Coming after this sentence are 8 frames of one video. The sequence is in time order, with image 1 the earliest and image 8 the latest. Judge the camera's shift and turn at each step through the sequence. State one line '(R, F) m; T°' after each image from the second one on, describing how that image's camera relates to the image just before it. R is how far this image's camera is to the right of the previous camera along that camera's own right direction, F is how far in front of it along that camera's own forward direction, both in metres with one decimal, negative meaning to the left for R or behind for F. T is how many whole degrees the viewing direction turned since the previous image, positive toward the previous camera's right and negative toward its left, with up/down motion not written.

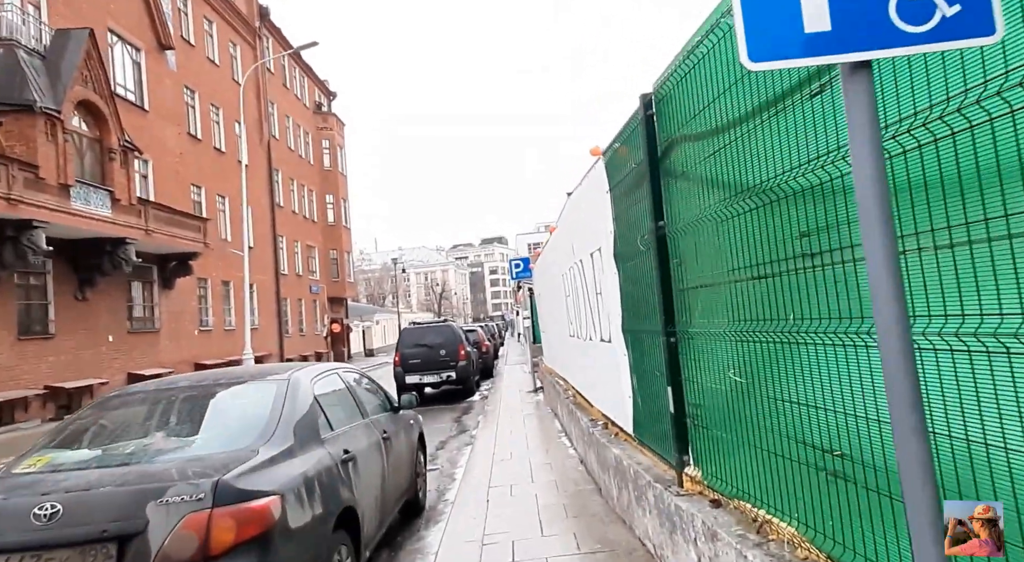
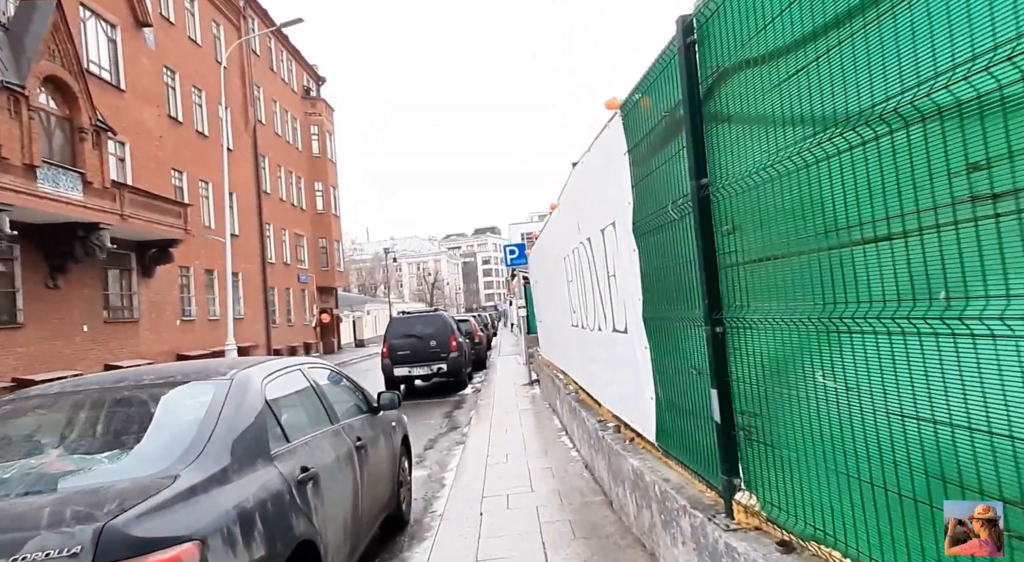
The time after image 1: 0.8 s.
(0.0, +0.7) m; +1°
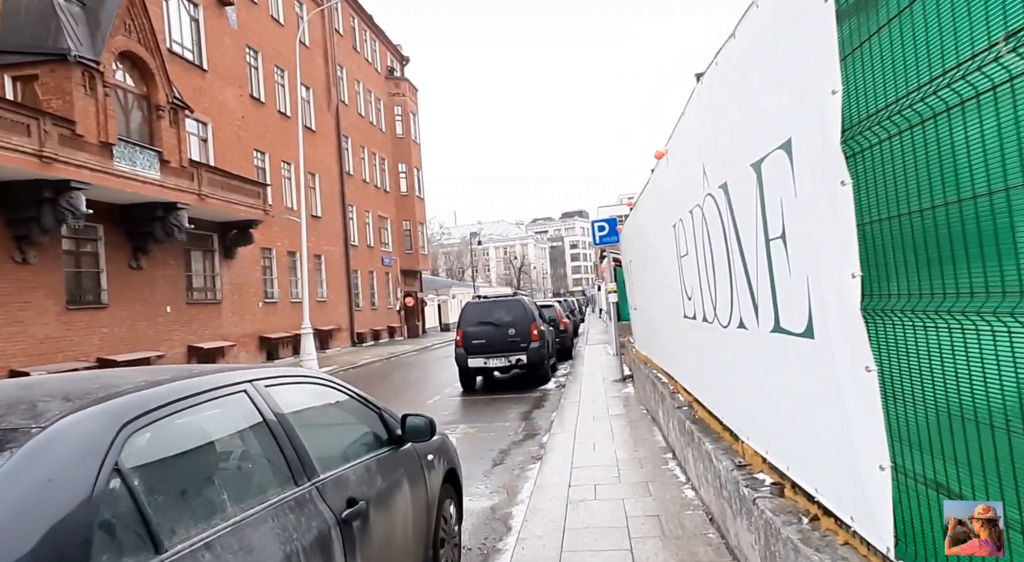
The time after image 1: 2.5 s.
(0.0, +1.6) m; -8°
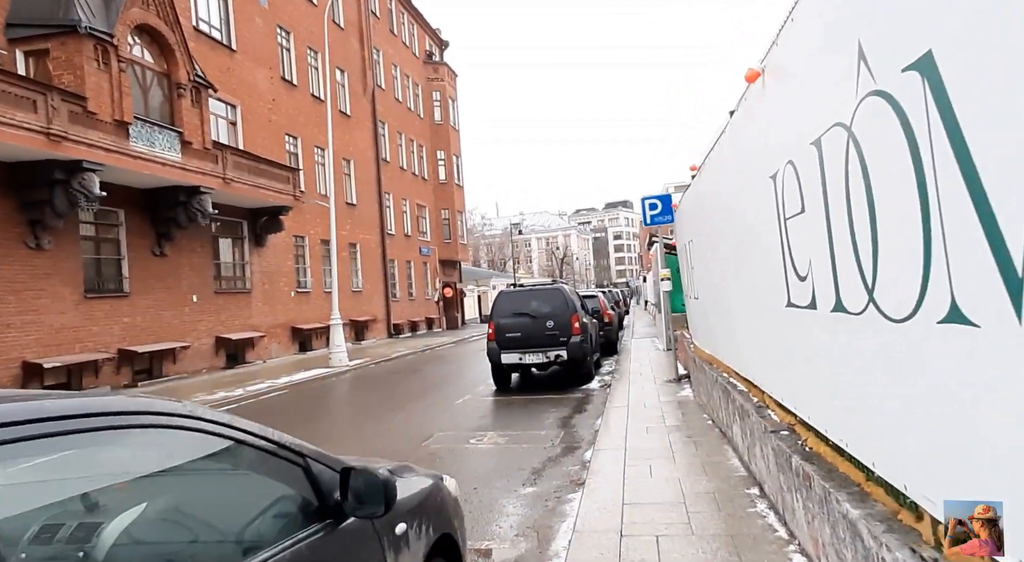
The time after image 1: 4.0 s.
(+0.1, +1.3) m; -4°
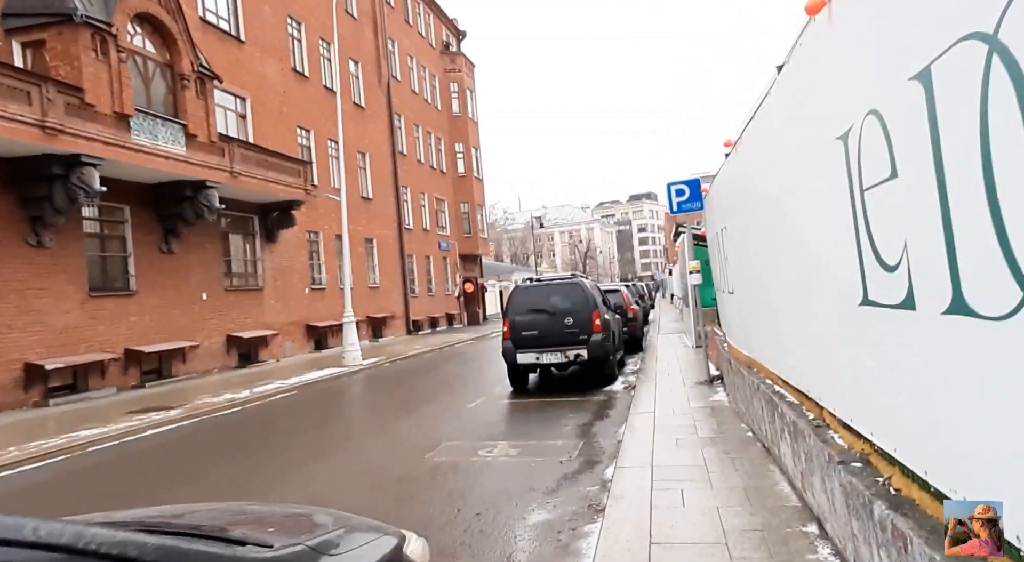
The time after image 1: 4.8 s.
(+0.1, +0.8) m; -2°
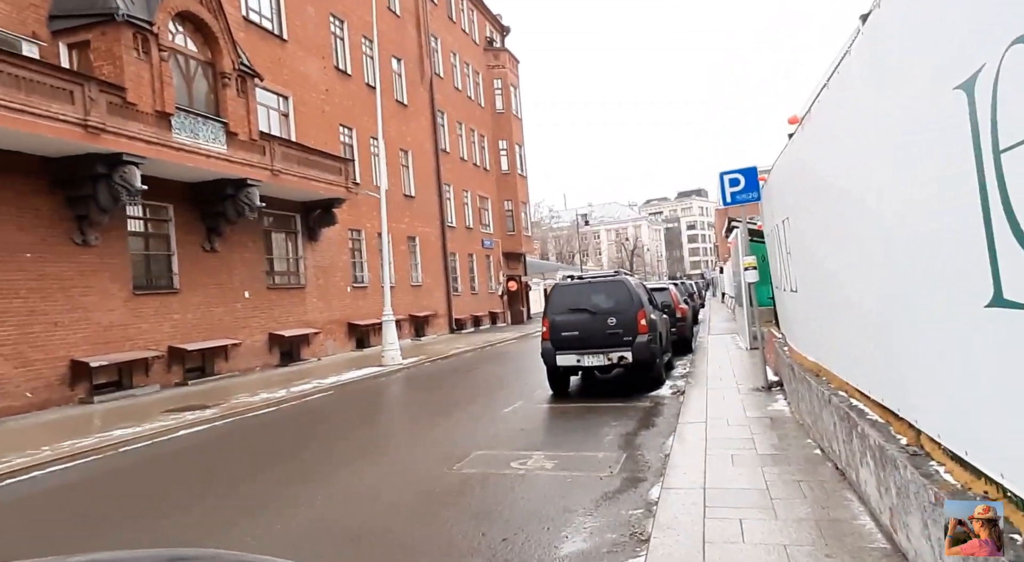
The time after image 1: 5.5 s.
(+0.1, +0.5) m; -4°
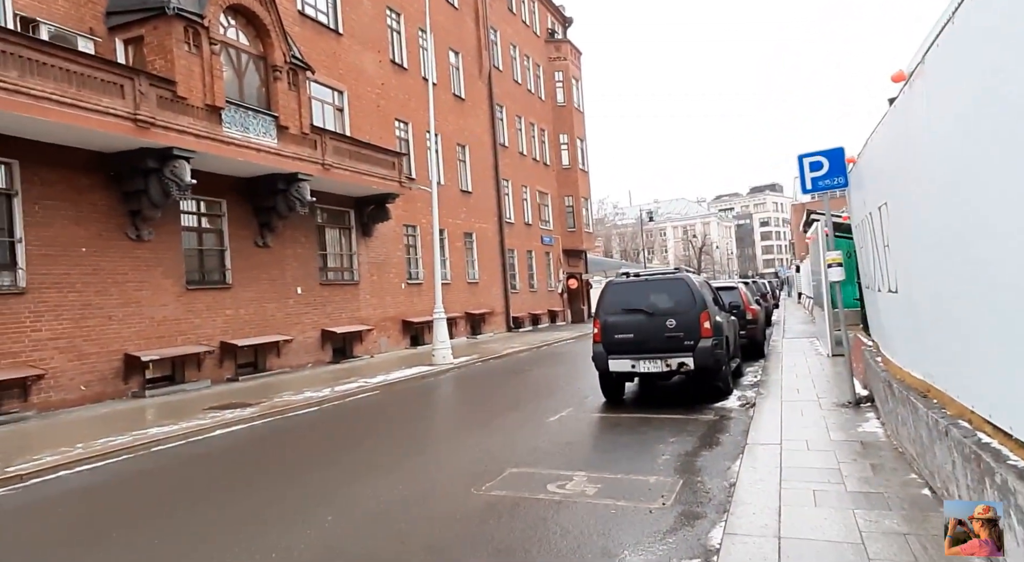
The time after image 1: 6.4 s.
(+0.2, +0.8) m; -6°
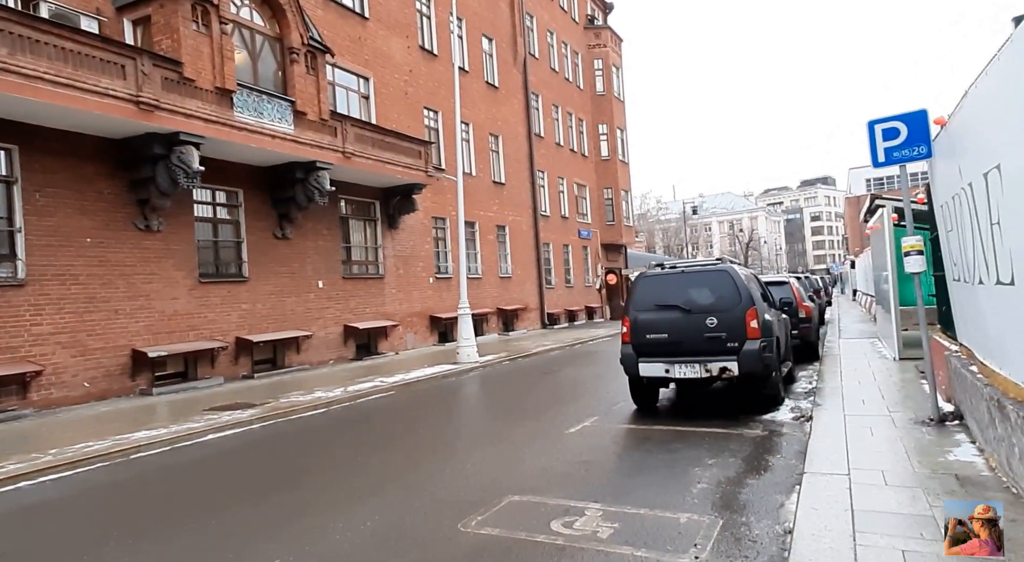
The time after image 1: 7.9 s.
(+0.3, +1.0) m; -4°
